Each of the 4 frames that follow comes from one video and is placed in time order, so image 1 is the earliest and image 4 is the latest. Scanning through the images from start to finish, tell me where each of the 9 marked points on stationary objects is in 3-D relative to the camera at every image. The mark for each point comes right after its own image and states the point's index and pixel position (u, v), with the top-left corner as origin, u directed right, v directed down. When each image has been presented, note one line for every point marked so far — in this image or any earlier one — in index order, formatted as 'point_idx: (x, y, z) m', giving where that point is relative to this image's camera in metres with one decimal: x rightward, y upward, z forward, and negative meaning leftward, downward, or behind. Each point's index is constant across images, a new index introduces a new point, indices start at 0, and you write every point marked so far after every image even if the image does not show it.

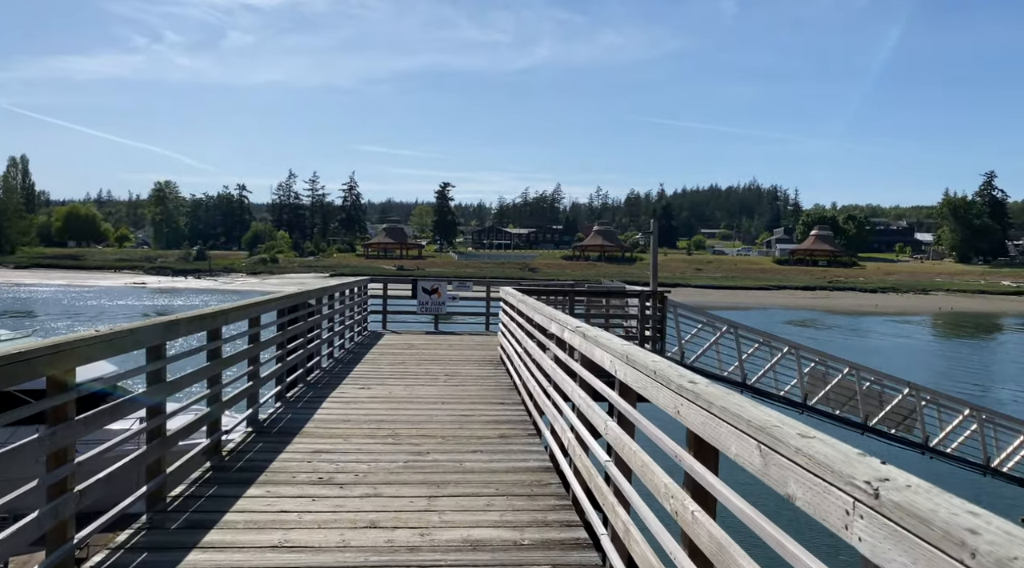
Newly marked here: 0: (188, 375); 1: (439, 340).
0: (-2.0, -0.6, +4.8) m
1: (-1.3, -0.9, +13.3) m
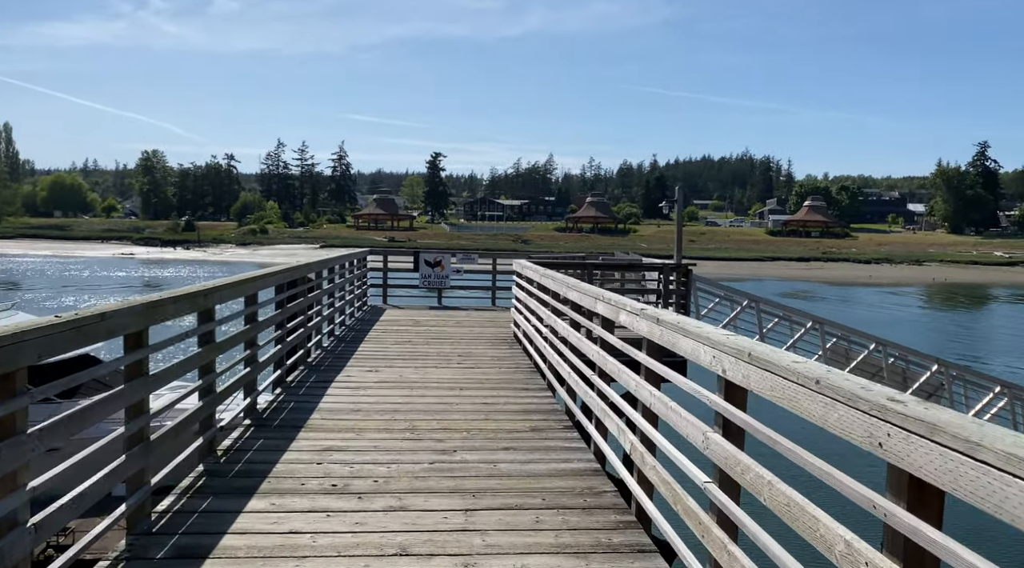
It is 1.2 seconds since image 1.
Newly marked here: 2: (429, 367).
0: (-1.7, -0.4, +4.1) m
1: (-1.1, -0.5, +12.5) m
2: (-0.8, -0.8, +7.9) m
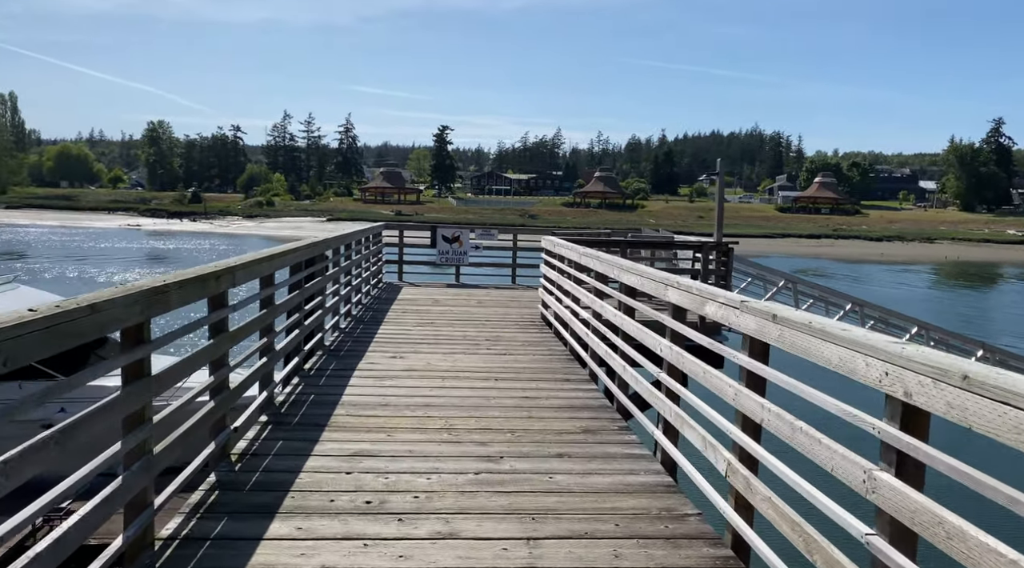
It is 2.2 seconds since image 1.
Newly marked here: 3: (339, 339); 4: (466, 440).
0: (-1.4, -0.3, +3.5) m
1: (-0.7, -0.1, +11.9) m
2: (-0.5, -0.6, +7.2) m
3: (-1.7, -0.5, +7.8) m
4: (-0.3, -0.9, +4.6) m
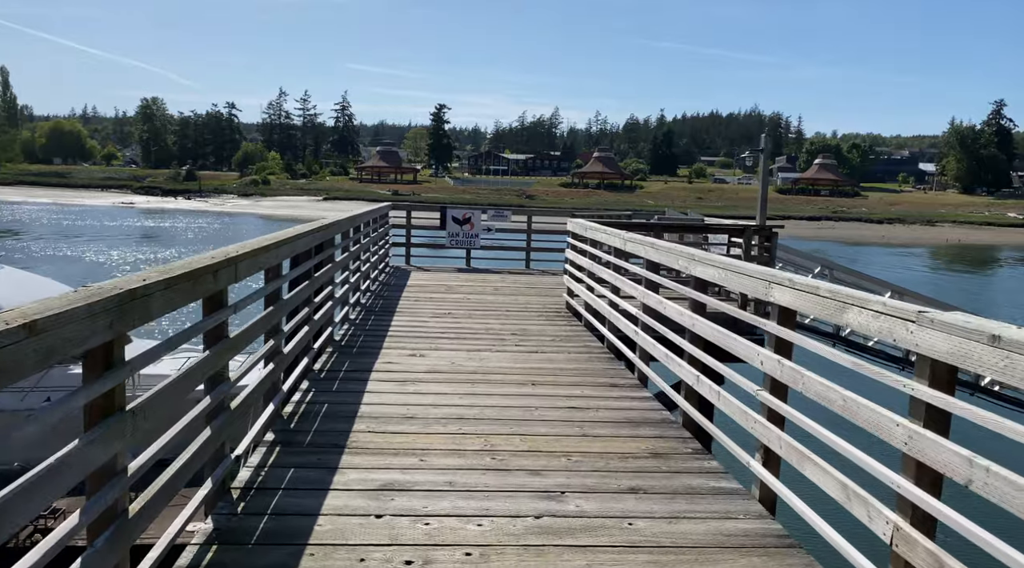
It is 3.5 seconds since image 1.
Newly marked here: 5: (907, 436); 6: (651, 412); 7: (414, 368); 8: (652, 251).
0: (-1.1, -0.3, +2.6) m
1: (-0.5, +0.1, +11.1) m
2: (-0.2, -0.5, +6.4) m
3: (-1.4, -0.4, +7.0) m
4: (0.0, -0.9, +3.8) m
5: (+1.2, -0.5, +2.5) m
6: (+0.8, -0.8, +4.8) m
7: (-0.7, -0.6, +5.7) m
8: (+1.0, +0.2, +5.4) m
